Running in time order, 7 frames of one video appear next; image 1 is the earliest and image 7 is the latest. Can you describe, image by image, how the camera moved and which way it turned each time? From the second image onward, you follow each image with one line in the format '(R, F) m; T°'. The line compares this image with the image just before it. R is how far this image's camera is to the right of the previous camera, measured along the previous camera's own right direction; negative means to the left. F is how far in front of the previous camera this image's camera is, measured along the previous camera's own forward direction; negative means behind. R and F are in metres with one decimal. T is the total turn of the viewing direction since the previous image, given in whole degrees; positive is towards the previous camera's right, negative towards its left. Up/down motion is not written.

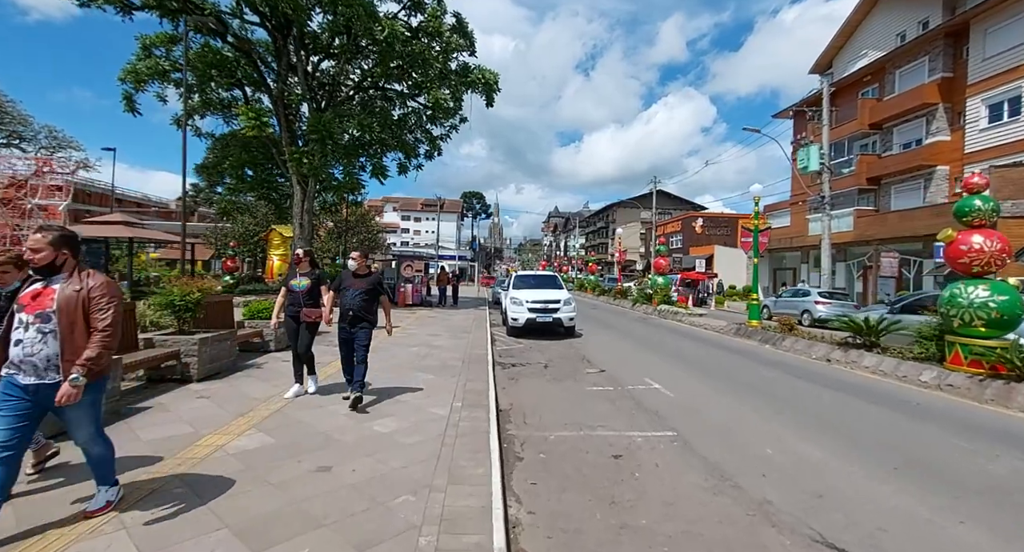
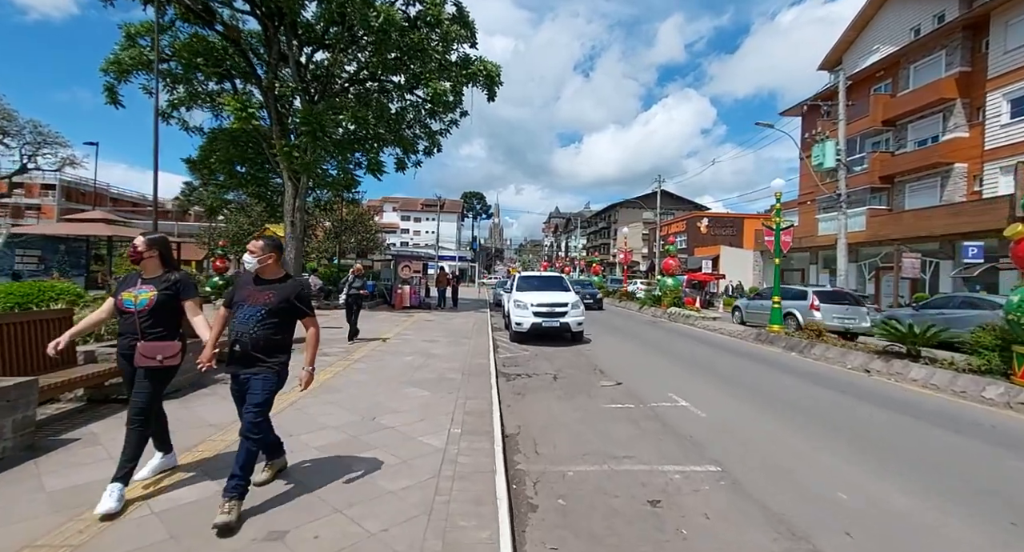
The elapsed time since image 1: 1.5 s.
(-0.1, +1.0) m; 0°
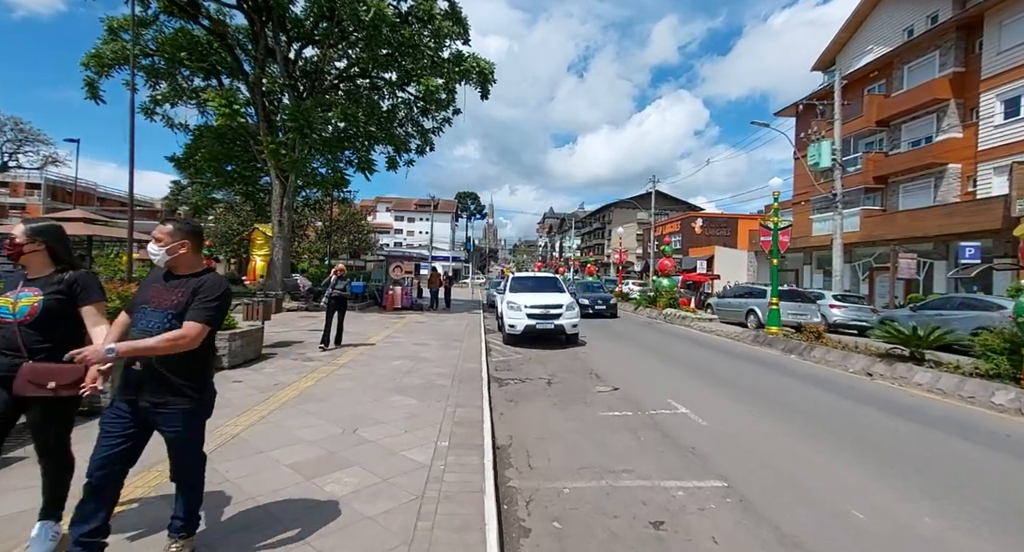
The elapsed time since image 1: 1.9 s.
(0.0, +0.3) m; +1°
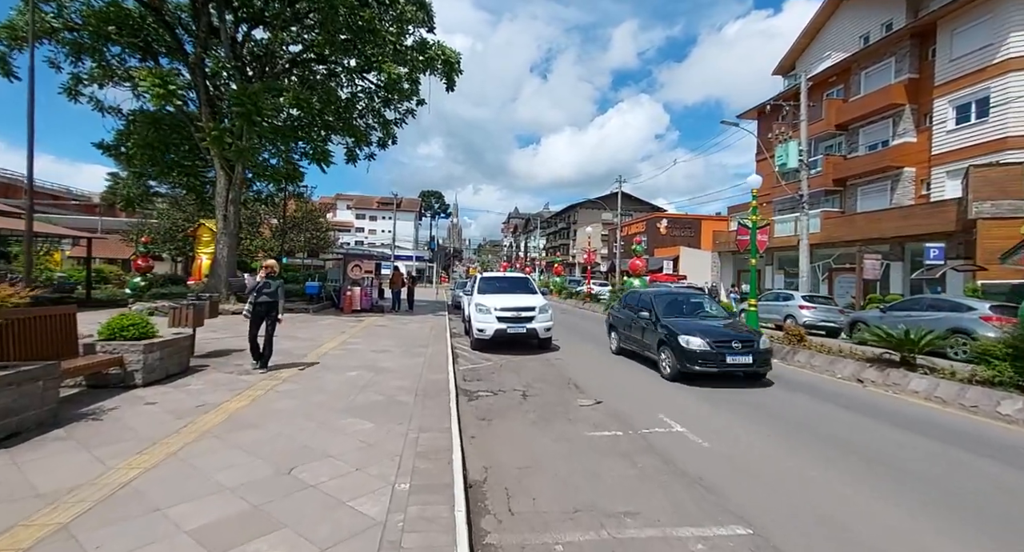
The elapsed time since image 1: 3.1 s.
(-0.1, +0.9) m; +4°
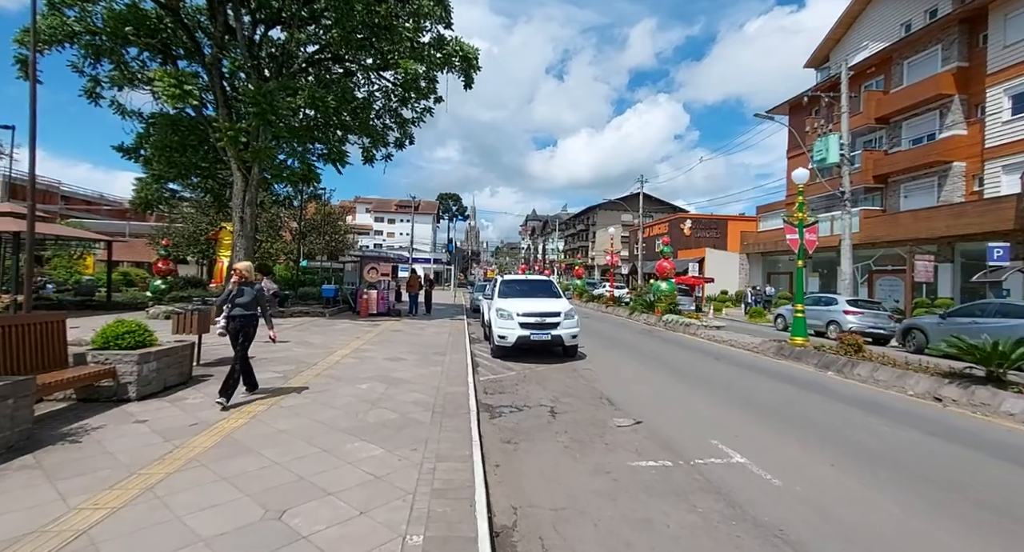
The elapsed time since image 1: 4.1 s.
(-0.1, +0.8) m; -2°
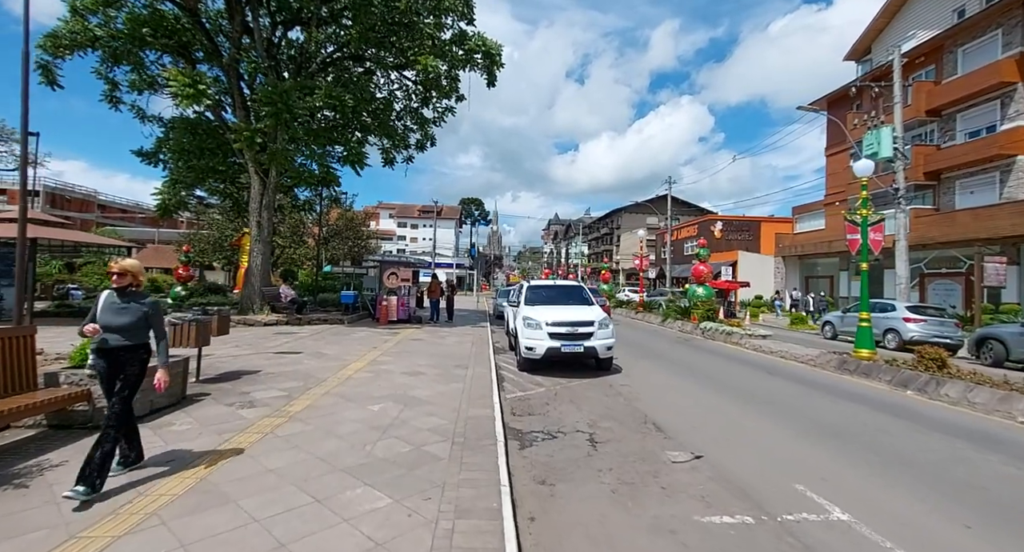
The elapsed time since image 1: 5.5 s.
(-0.1, +1.0) m; -3°
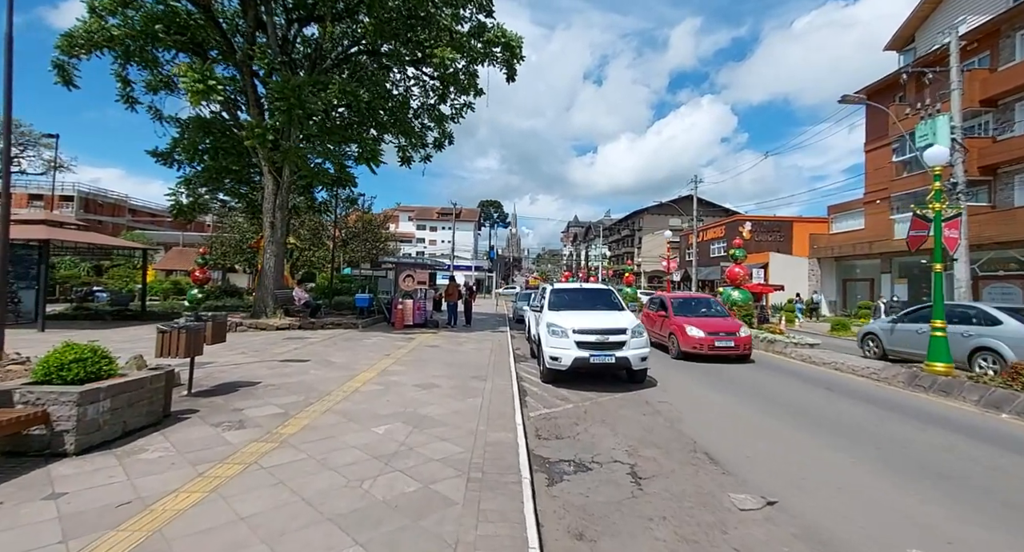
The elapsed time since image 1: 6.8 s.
(-0.1, +0.9) m; -2°
